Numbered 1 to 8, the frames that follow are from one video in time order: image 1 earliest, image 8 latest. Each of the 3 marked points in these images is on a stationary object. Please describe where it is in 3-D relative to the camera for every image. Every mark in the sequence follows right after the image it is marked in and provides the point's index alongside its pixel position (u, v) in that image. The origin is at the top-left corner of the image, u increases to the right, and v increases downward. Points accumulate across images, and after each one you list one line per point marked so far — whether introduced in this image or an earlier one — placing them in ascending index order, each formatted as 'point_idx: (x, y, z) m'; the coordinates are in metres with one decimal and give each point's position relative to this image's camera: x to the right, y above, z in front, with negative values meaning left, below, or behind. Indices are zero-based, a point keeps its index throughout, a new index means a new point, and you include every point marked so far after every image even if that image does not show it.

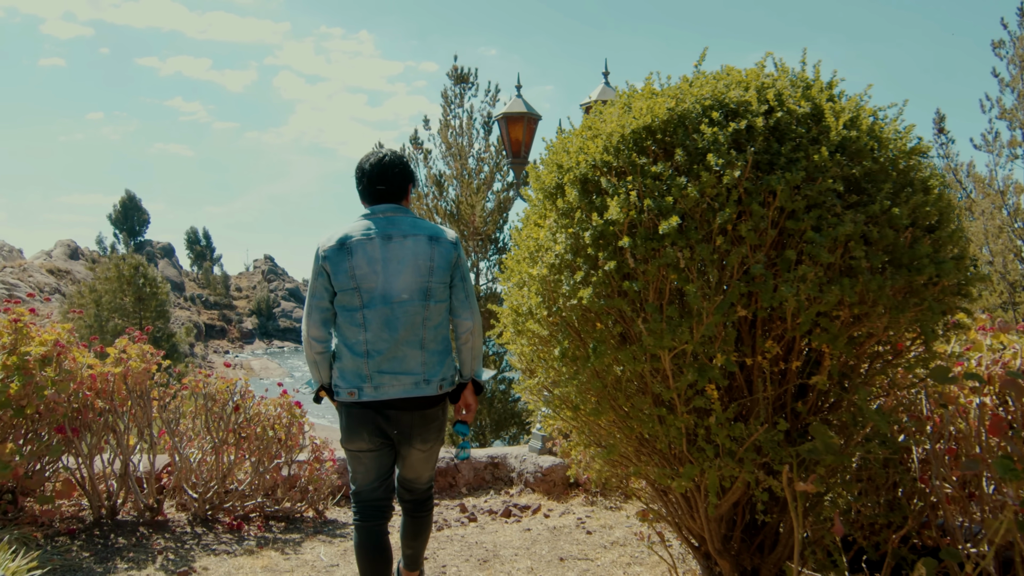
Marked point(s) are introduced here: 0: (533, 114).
0: (+0.2, +1.5, +6.8) m
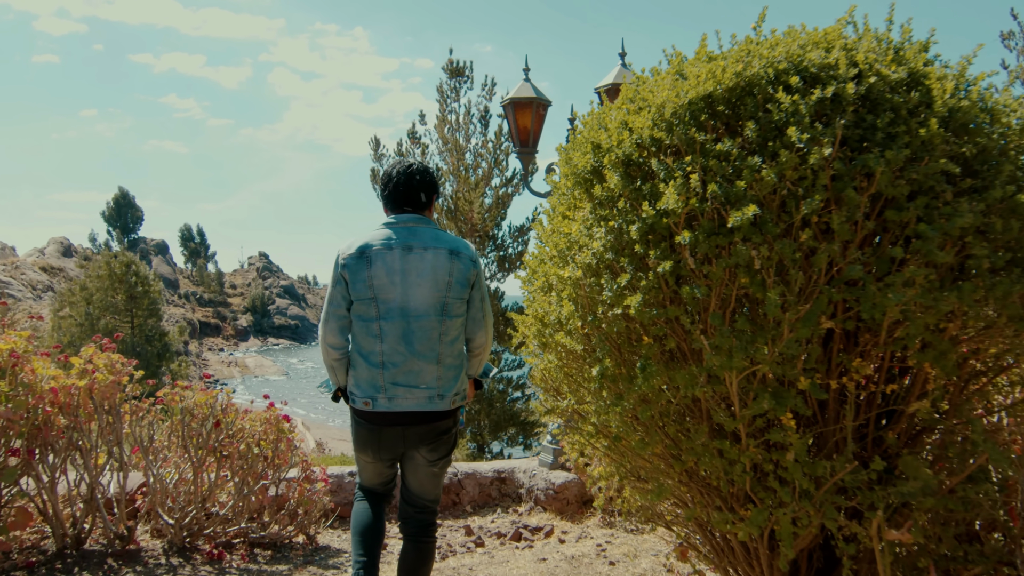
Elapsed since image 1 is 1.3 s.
0: (+0.2, +1.5, +6.3) m
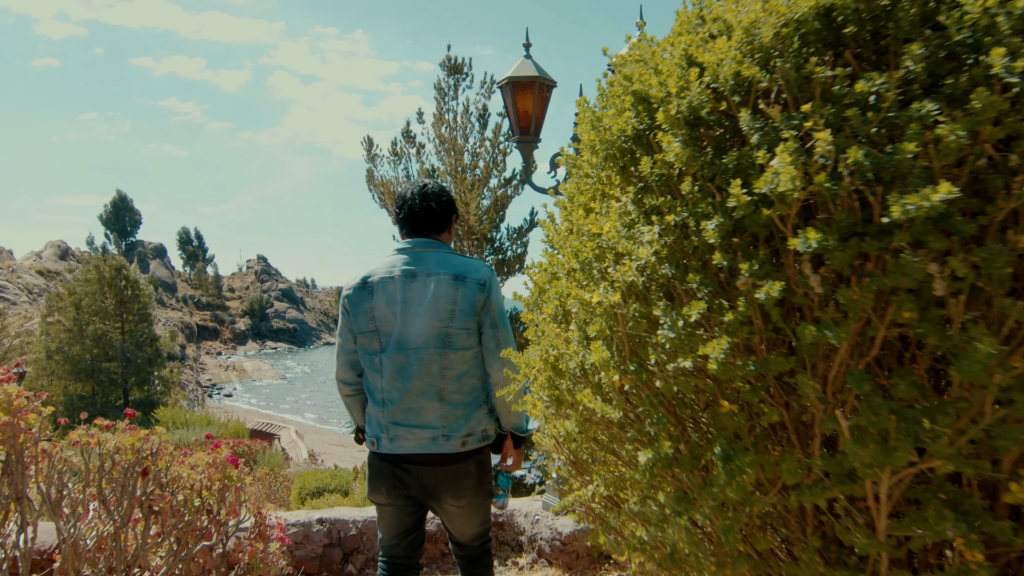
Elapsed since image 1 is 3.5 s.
0: (+0.2, +1.4, +5.4) m
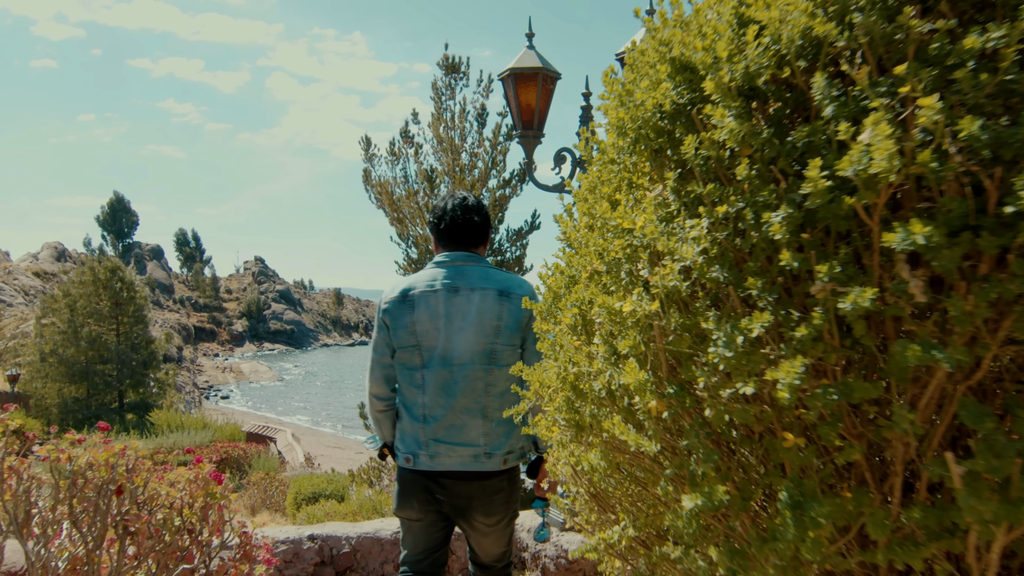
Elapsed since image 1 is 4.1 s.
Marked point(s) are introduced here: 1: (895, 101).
0: (+0.2, +1.4, +5.1) m
1: (+0.5, +0.3, +1.1) m
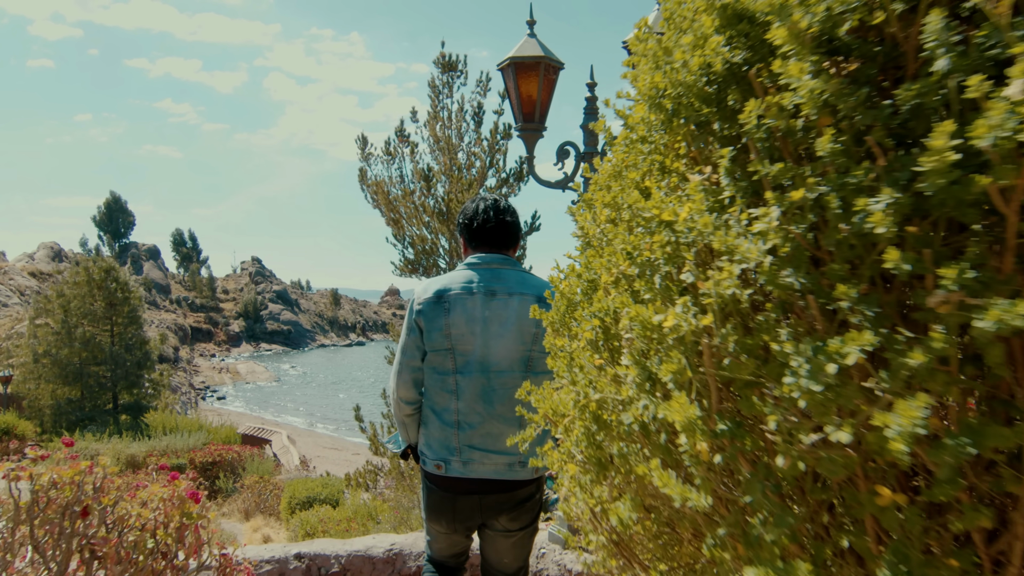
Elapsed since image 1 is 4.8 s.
0: (+0.2, +1.4, +4.8) m
1: (+0.5, +0.2, +0.8) m
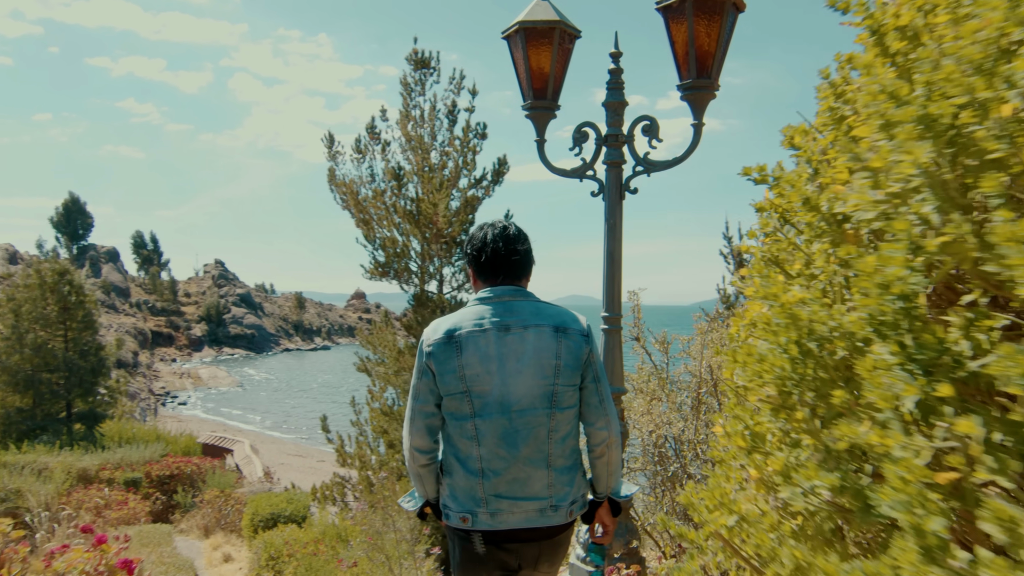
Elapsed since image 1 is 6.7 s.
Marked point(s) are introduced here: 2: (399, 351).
0: (+0.3, +1.3, +4.1) m
1: (+0.7, +0.2, +0.1) m
2: (-1.3, -0.7, +9.4) m
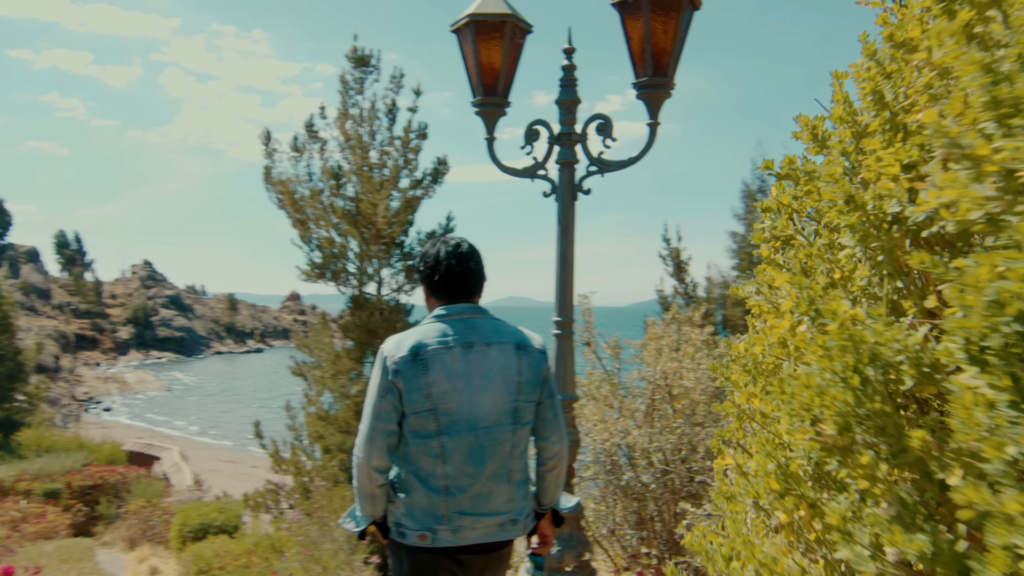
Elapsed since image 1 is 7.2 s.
0: (0.0, +1.3, +3.9) m
1: (+0.8, +0.2, 0.0) m
2: (-2.0, -0.8, +9.1) m
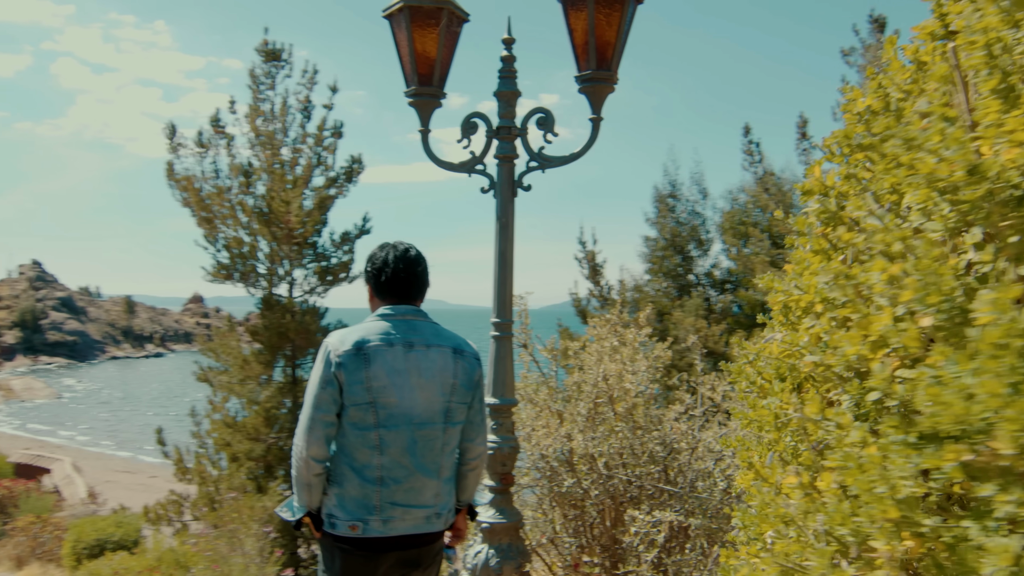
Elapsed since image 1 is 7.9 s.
0: (-0.3, +1.3, +3.8) m
1: (+0.9, +0.2, -0.1) m
2: (-2.9, -0.8, +8.7) m
